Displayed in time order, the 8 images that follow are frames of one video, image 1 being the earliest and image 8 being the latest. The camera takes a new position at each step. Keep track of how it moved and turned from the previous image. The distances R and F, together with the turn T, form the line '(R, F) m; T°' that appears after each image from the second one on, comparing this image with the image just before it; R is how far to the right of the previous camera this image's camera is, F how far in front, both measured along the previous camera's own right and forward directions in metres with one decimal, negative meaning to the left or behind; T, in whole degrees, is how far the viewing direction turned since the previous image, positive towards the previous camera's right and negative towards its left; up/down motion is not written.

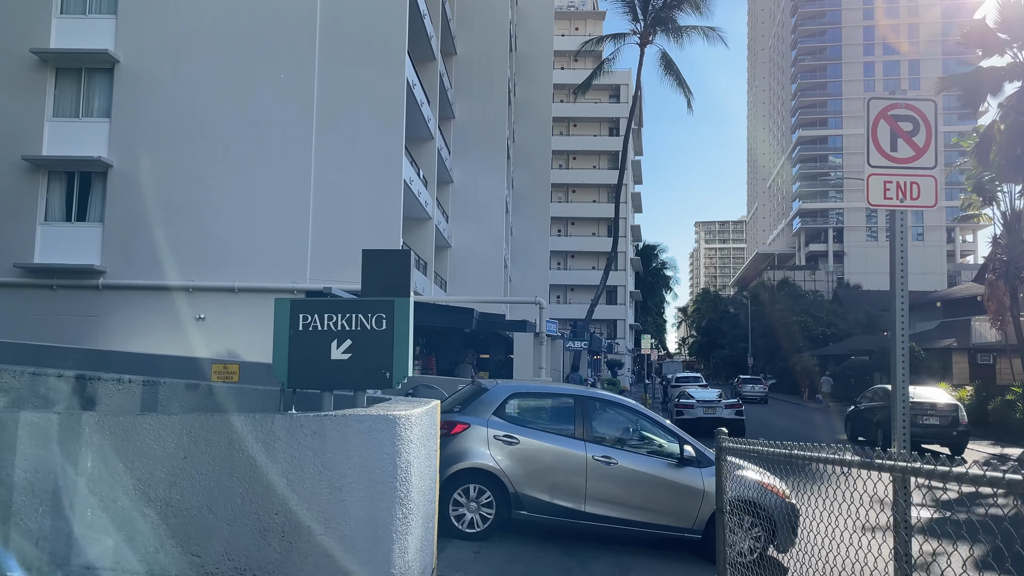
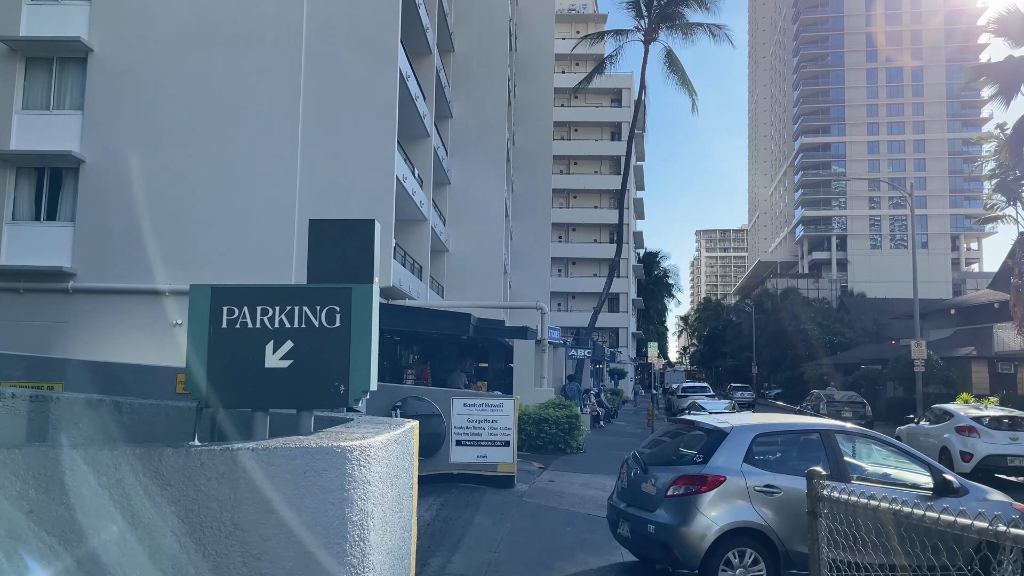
(0.0, +1.2) m; 0°
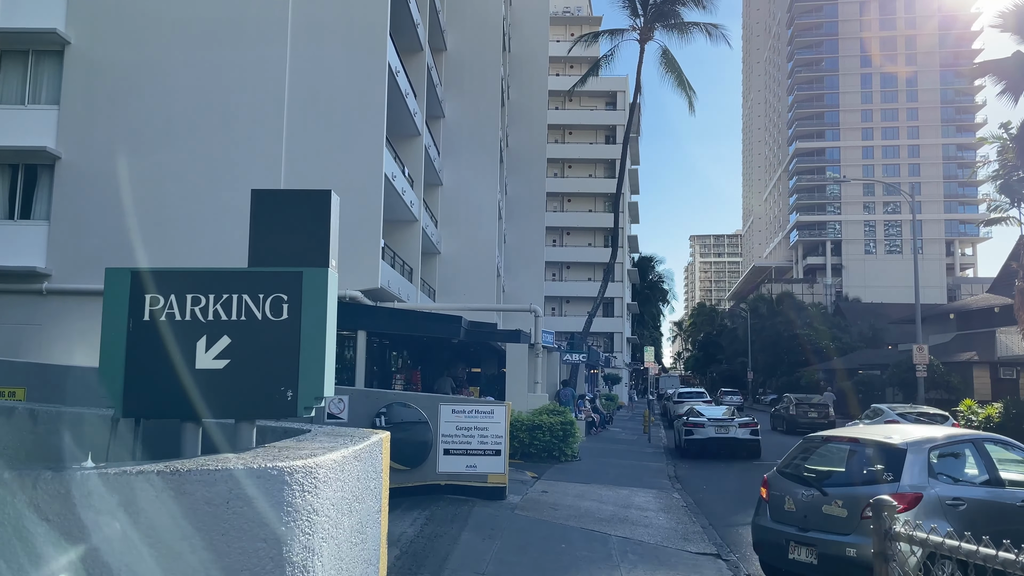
(0.0, +0.6) m; 0°
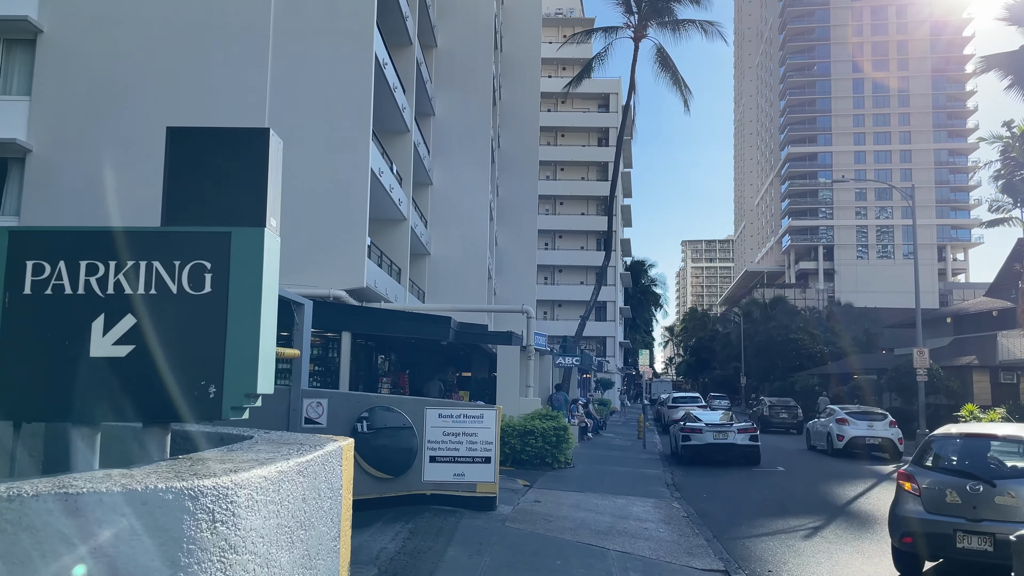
(0.0, +0.6) m; +1°
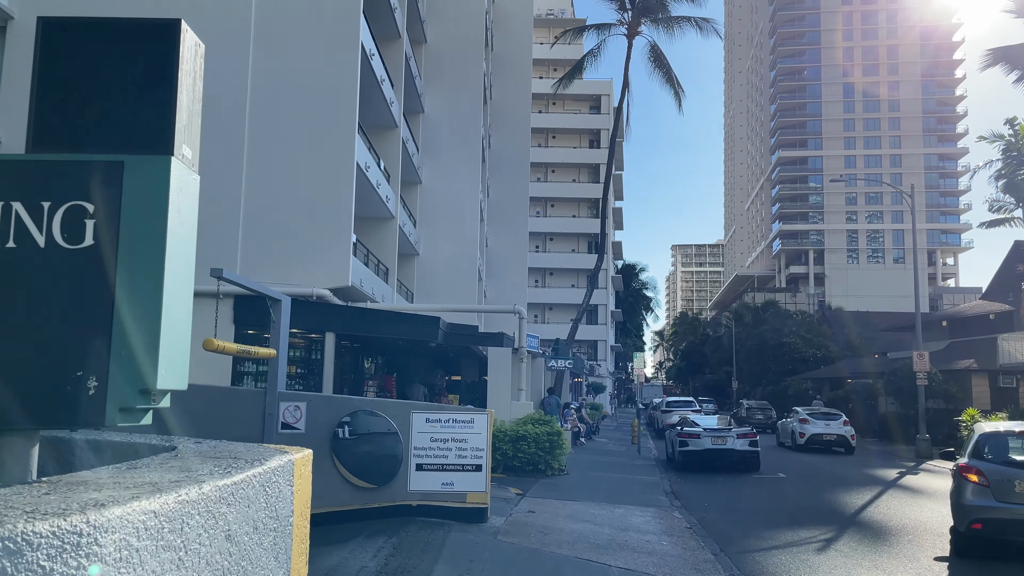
(0.0, +0.6) m; +1°
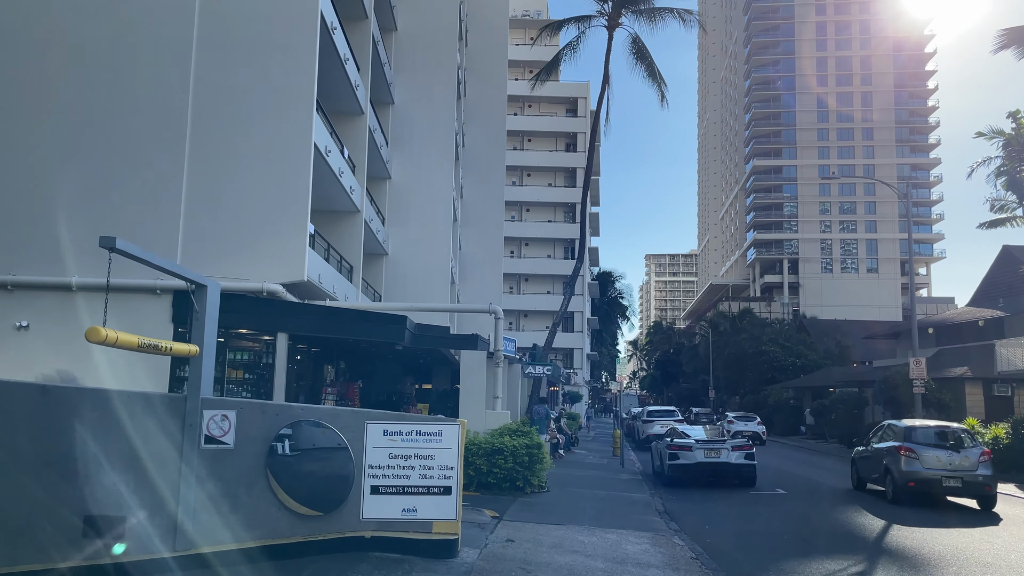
(0.0, +1.5) m; +2°
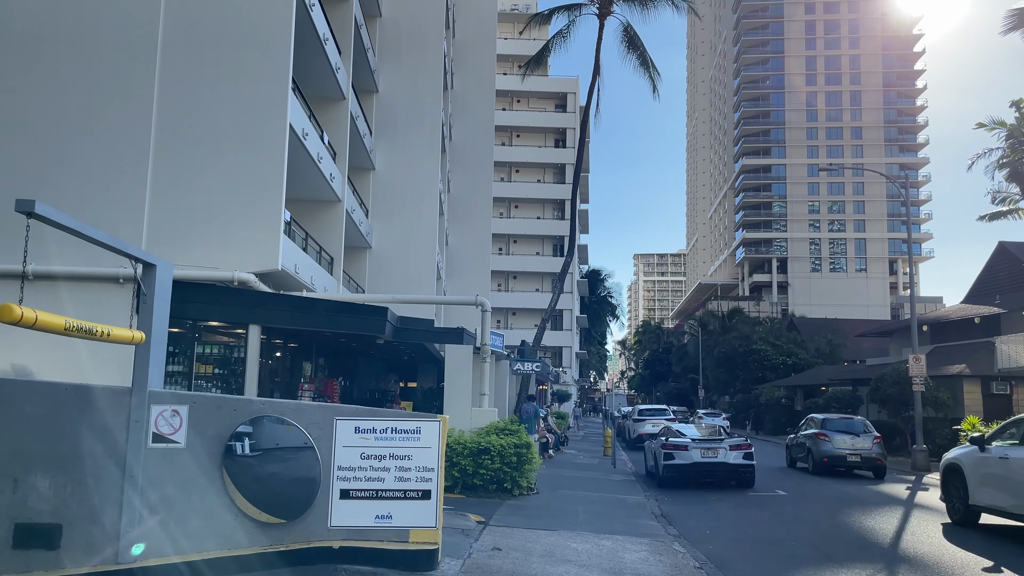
(0.0, +0.7) m; +1°
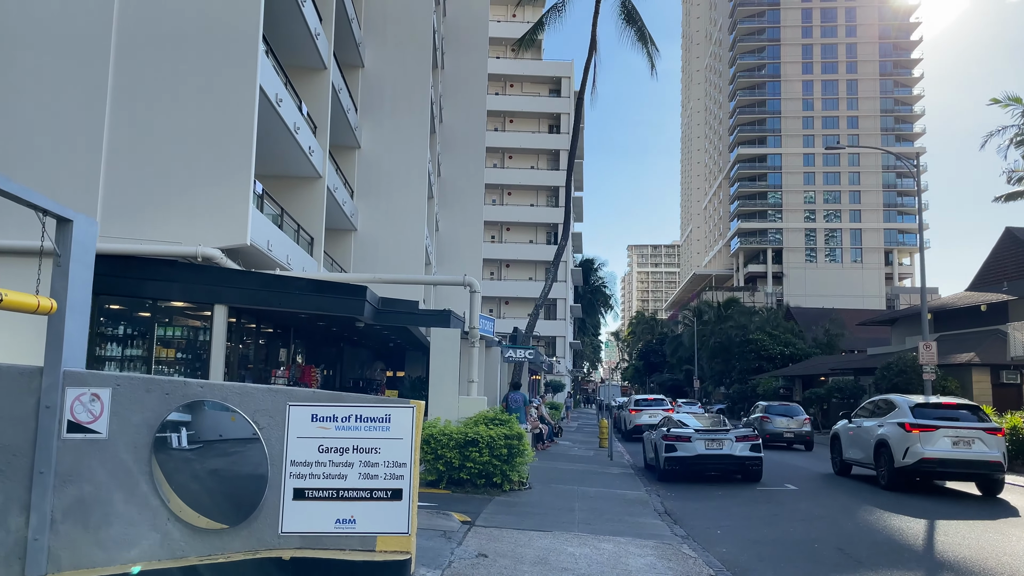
(0.0, +1.0) m; +1°
